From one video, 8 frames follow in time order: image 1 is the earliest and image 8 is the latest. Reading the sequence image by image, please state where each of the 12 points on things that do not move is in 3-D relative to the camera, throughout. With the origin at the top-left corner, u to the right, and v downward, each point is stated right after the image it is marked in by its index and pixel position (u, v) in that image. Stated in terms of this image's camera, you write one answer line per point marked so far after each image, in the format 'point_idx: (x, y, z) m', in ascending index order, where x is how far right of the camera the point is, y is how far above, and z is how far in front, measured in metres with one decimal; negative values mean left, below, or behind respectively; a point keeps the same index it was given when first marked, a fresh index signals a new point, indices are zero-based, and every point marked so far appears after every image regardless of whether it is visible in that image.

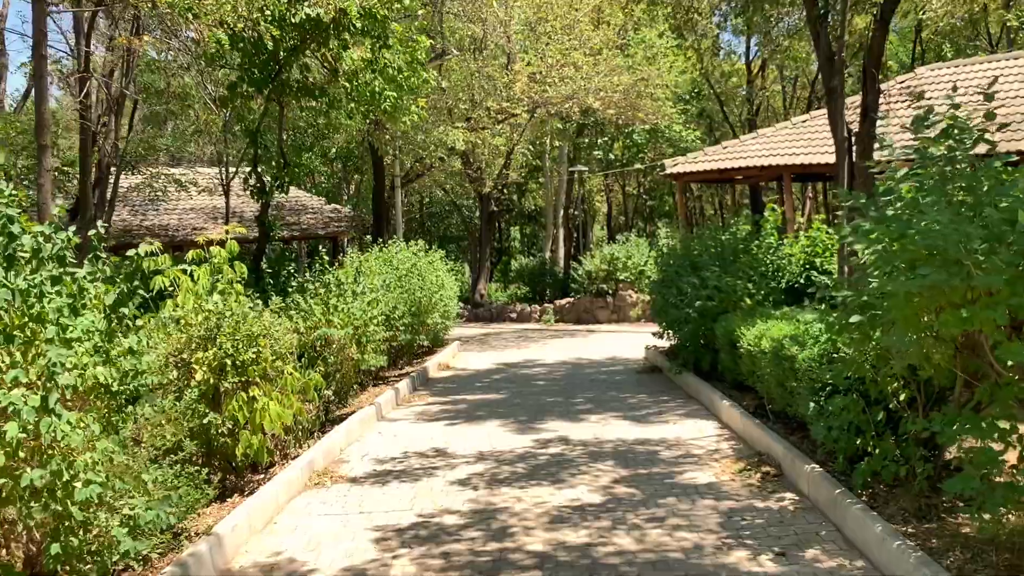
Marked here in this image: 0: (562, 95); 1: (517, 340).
0: (+1.0, +3.9, +17.3) m
1: (+0.1, -1.1, +17.8) m
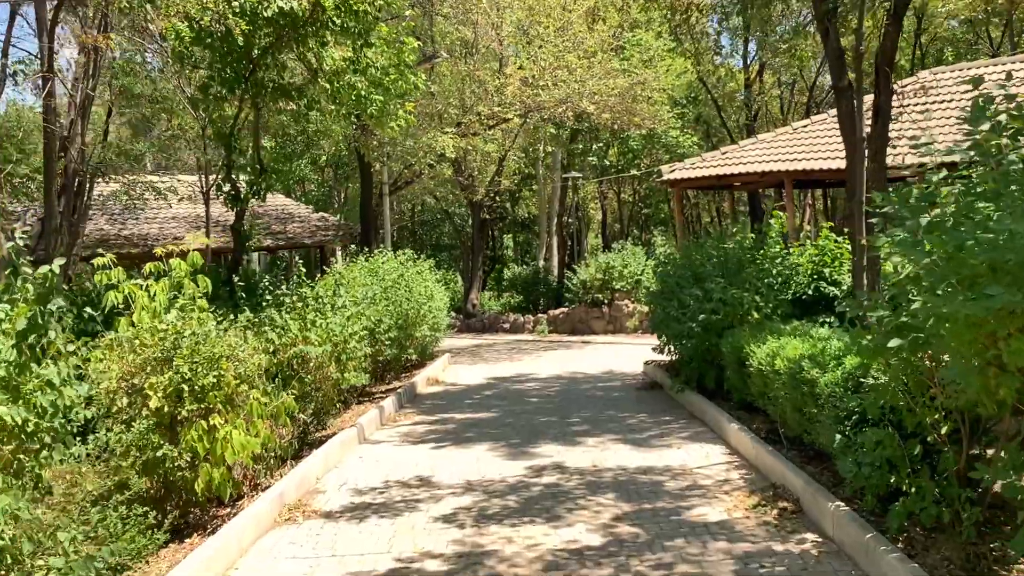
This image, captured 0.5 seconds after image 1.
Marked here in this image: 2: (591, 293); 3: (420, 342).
0: (+0.8, +3.7, +16.8) m
1: (-0.1, -1.3, +17.2) m
2: (+1.8, -0.1, +19.8) m
3: (-1.5, -0.8, +12.9) m
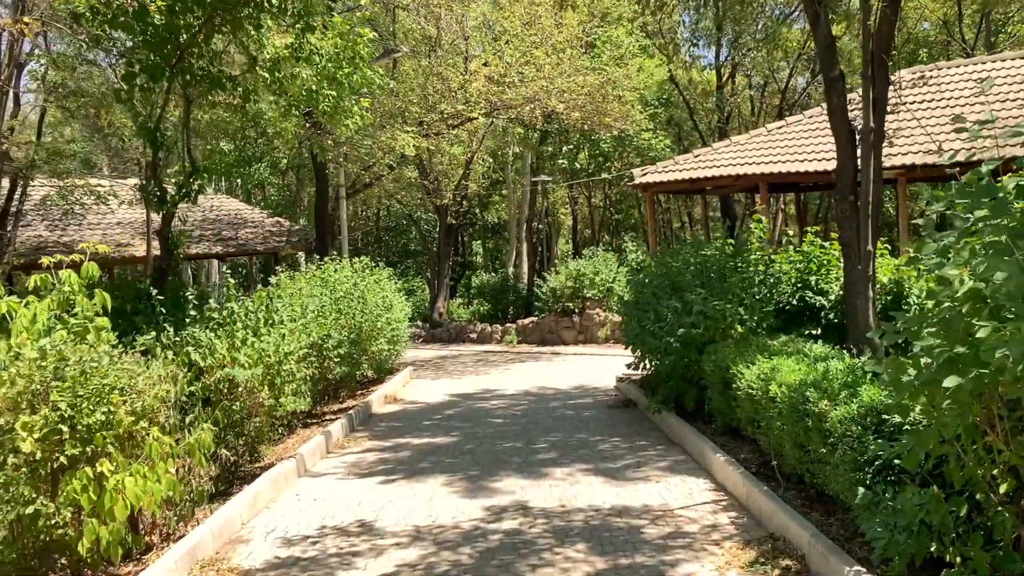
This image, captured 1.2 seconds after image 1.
0: (+0.2, +3.5, +15.9) m
1: (-0.7, -1.4, +16.3) m
2: (+1.1, -0.3, +19.0) m
3: (-2.0, -0.9, +11.9) m
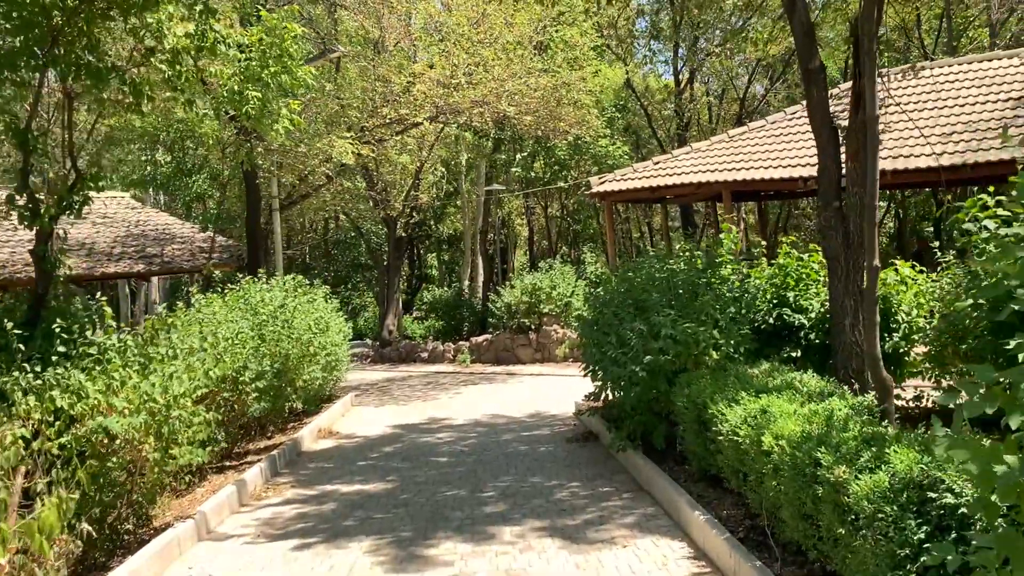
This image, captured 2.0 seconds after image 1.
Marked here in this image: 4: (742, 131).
0: (-0.7, +3.2, +14.9) m
1: (-1.5, -1.7, +15.2) m
2: (+0.1, -0.6, +17.9) m
3: (-2.6, -1.2, +10.7) m
4: (+4.9, +3.3, +18.6) m
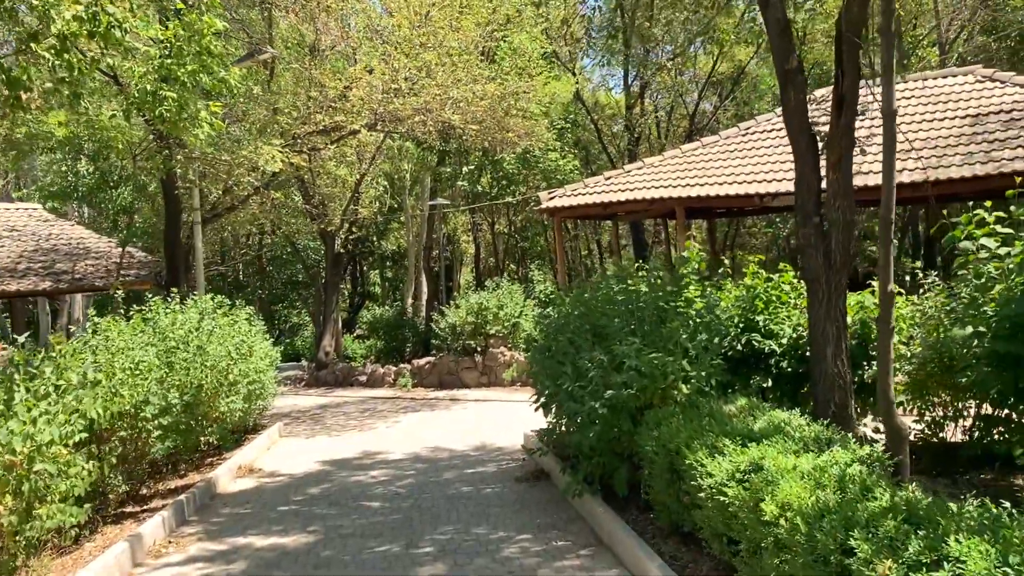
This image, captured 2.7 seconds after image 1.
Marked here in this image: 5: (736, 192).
0: (-1.6, +2.9, +14.0) m
1: (-2.4, -2.0, +14.1) m
2: (-1.0, -1.0, +17.0) m
3: (-3.2, -1.4, +9.6) m
4: (+3.8, +2.9, +18.0) m
5: (+3.9, +1.7, +15.5) m
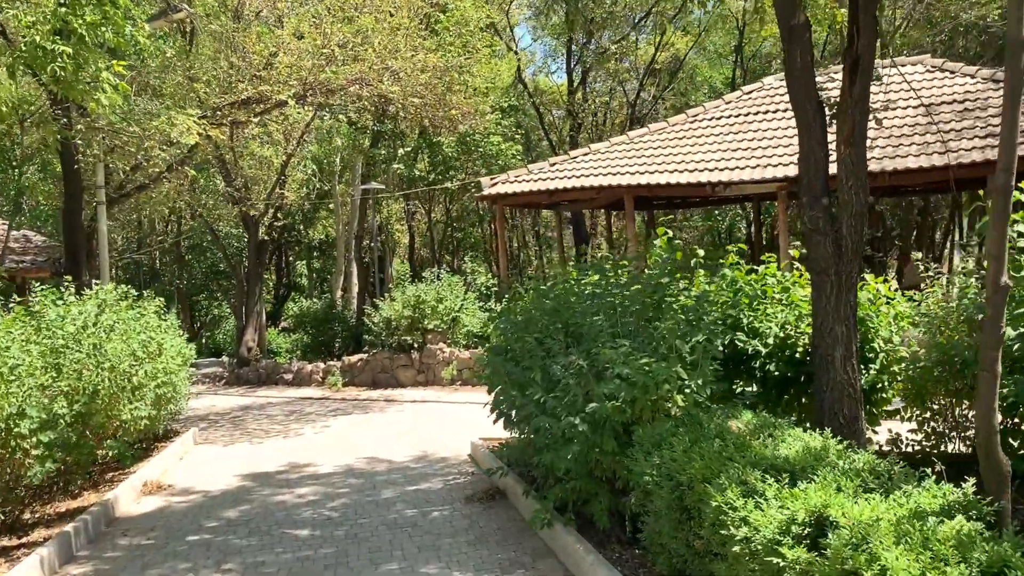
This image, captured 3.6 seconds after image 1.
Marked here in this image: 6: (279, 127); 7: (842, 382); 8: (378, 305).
0: (-2.4, +3.0, +12.8) m
1: (-3.3, -1.9, +12.9) m
2: (-2.1, -0.8, +15.8) m
3: (-3.7, -1.3, +8.3) m
4: (+2.6, +3.0, +17.2) m
5: (+3.0, +1.8, +14.7) m
6: (-4.2, +2.9, +15.9) m
7: (+2.0, -0.6, +5.4) m
8: (-2.5, -0.3, +16.6) m
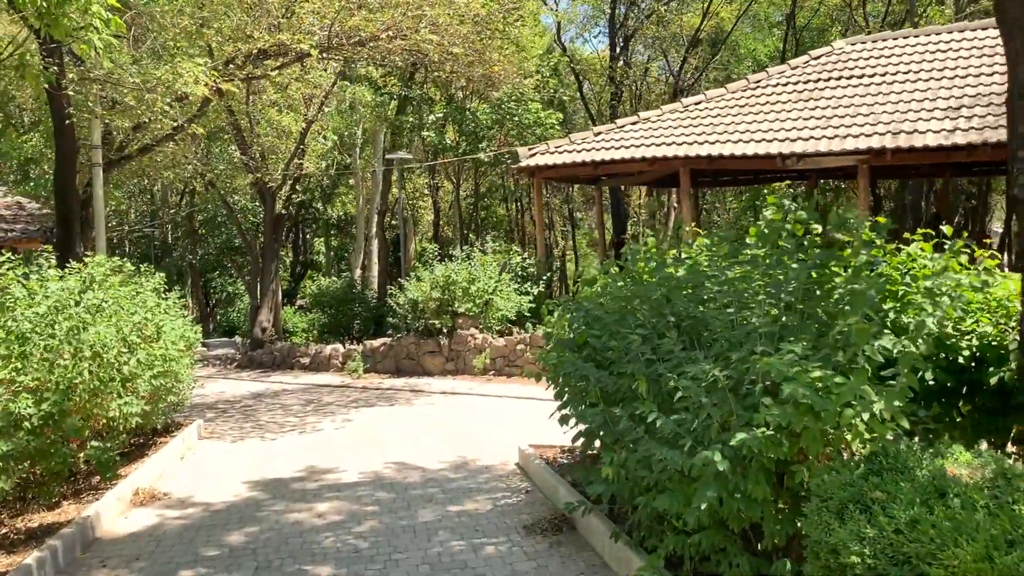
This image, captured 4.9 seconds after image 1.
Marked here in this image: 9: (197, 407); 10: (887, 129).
0: (-1.7, +3.3, +11.3) m
1: (-2.7, -1.6, +11.5) m
2: (-1.4, -0.5, +14.4) m
3: (-3.2, -1.1, +7.0) m
4: (+3.3, +3.3, +15.7) m
5: (+3.6, +2.0, +13.2) m
6: (-3.5, +3.3, +14.5) m
7: (+2.5, -0.5, +4.0) m
8: (-1.9, +0.1, +15.2) m
9: (-4.3, -1.6, +12.1) m
10: (+5.4, +2.3, +12.6) m
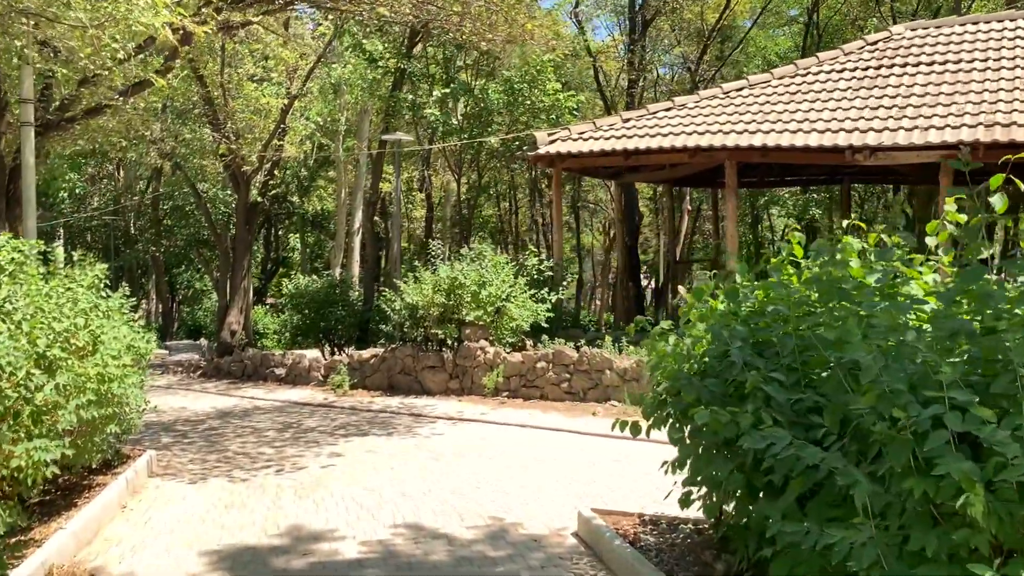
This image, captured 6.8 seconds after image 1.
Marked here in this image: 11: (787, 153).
0: (-1.3, +3.3, +9.2) m
1: (-2.5, -1.6, +9.4) m
2: (-1.2, -0.5, +12.3) m
3: (-2.8, -1.1, +4.8) m
4: (+3.6, +3.1, +13.8) m
5: (+3.9, +1.9, +11.3) m
6: (-3.2, +3.3, +12.4) m
7: (+3.0, -0.6, +2.0) m
8: (-1.7, 0.0, +13.1) m
9: (-4.1, -1.6, +9.9) m
10: (+5.7, +2.0, +10.7) m
11: (+3.6, +1.8, +11.7) m
